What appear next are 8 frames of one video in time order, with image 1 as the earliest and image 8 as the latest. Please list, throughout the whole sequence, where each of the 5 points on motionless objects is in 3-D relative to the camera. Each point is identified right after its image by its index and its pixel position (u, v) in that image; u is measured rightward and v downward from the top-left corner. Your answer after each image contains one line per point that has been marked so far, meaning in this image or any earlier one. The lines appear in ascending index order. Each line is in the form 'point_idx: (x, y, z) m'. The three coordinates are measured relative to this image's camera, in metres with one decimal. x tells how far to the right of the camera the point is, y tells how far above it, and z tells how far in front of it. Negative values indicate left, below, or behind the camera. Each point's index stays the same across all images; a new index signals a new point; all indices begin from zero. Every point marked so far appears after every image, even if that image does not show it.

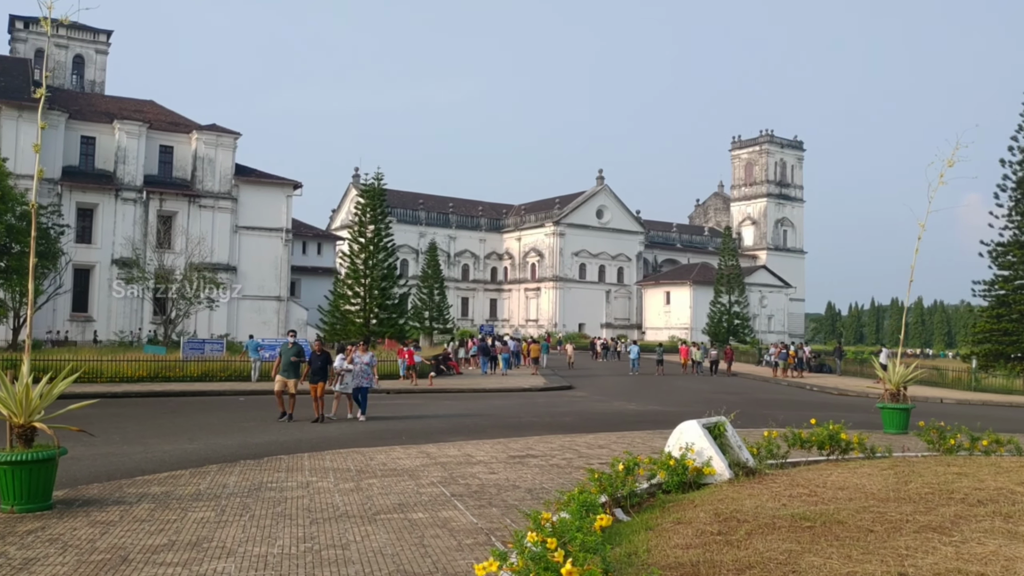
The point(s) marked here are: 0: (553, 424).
0: (+0.8, -2.7, +16.6) m
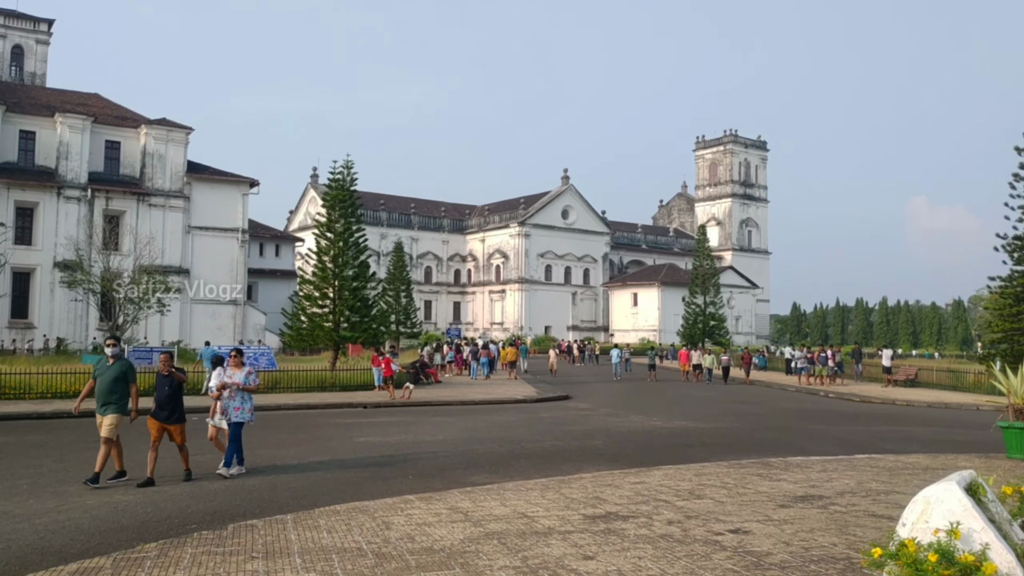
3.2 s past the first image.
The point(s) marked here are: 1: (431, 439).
0: (+1.2, -2.6, +13.4) m
1: (-1.4, -2.7, +15.3) m
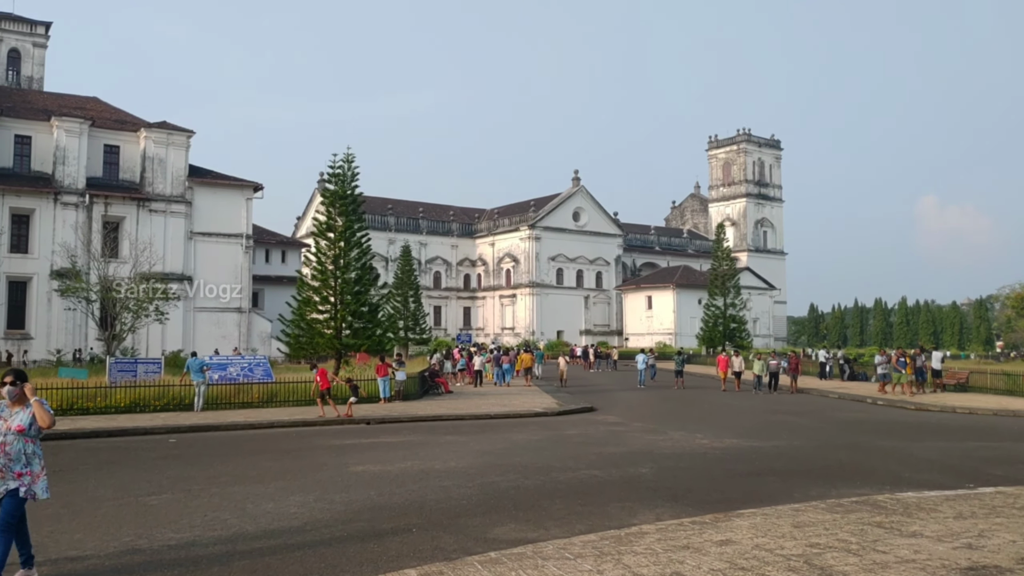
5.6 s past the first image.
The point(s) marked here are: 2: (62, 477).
0: (+1.6, -2.5, +10.9) m
1: (-1.0, -2.7, +12.8) m
2: (-5.9, -2.5, +11.2) m
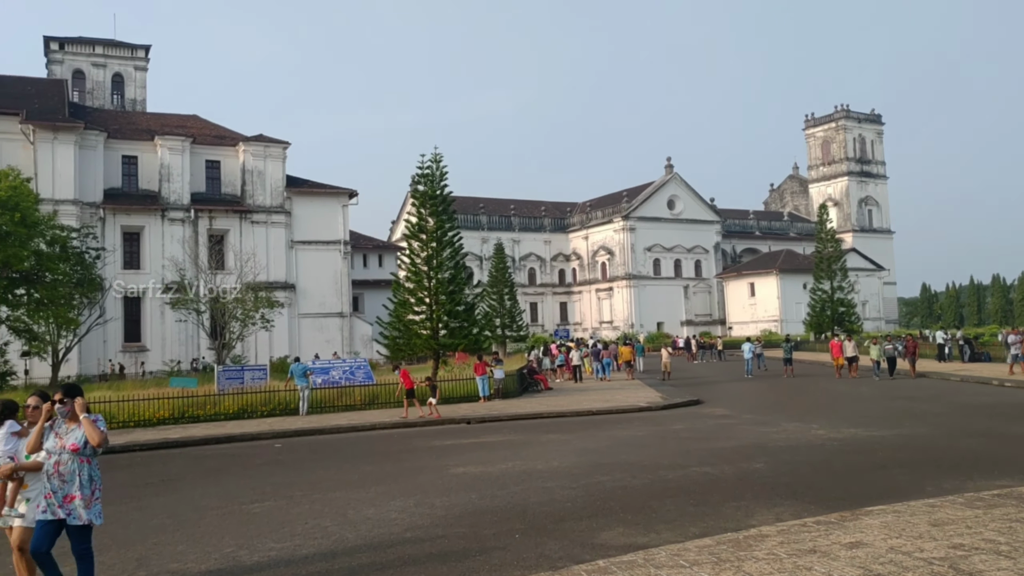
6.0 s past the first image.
0: (+2.9, -2.3, +10.2) m
1: (+0.5, -2.6, +12.3) m
2: (-4.6, -2.6, +11.4) m
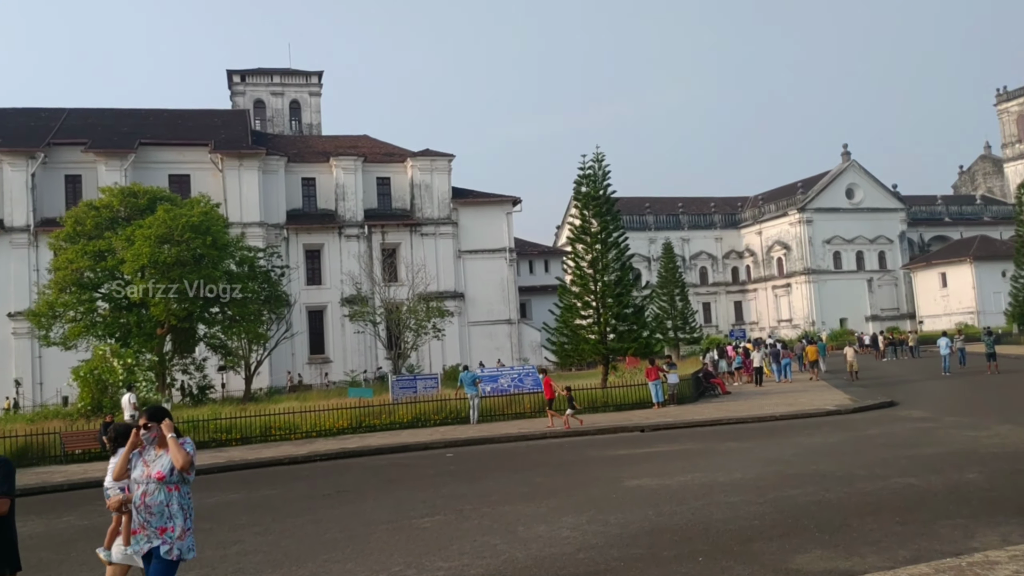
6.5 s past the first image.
0: (+4.8, -2.2, +8.8) m
1: (+2.9, -2.6, +11.4) m
2: (-2.2, -2.8, +11.4) m
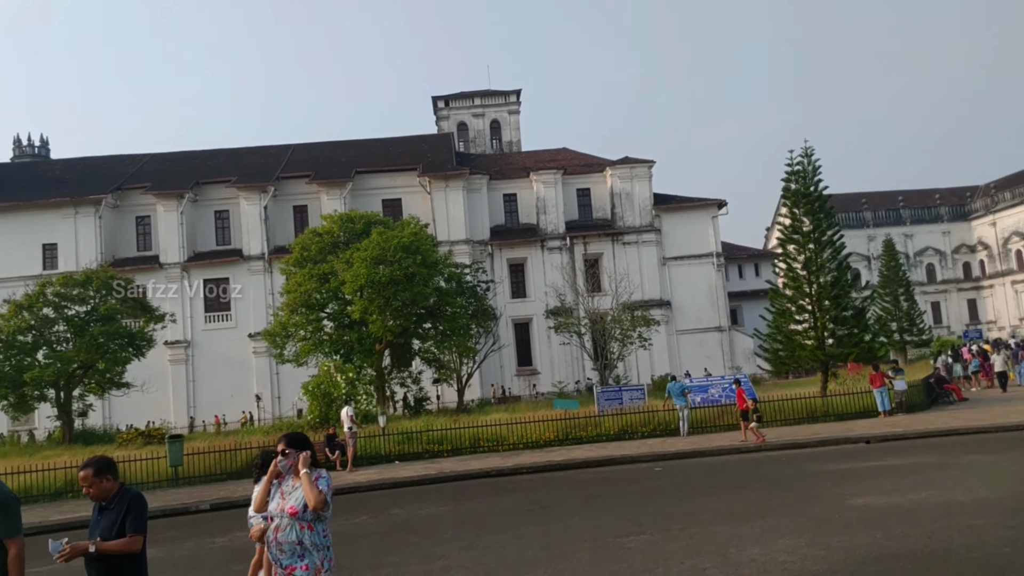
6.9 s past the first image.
0: (+6.7, -2.1, +7.2) m
1: (+5.5, -2.5, +10.1) m
2: (+0.5, -3.0, +11.4) m
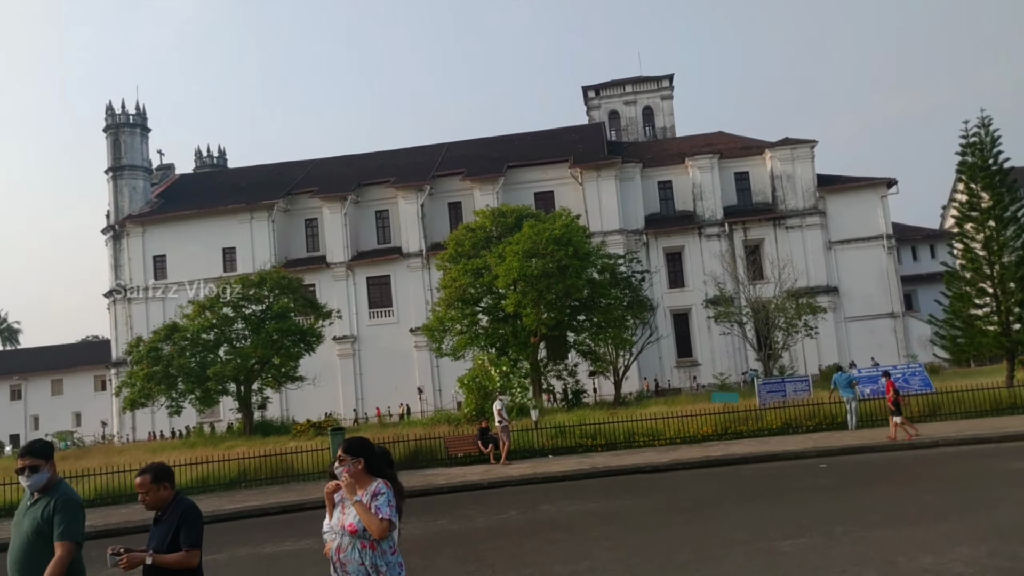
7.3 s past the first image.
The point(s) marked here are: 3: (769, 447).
0: (+7.7, -1.9, +5.7) m
1: (+7.1, -2.3, +8.8) m
2: (+2.4, -2.9, +10.9) m
3: (+5.4, -3.4, +18.1) m
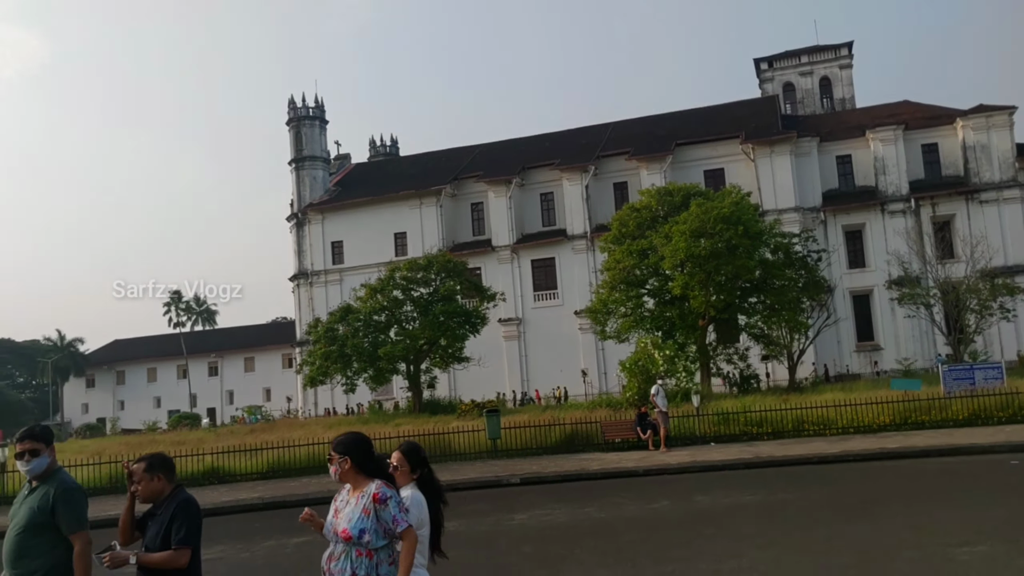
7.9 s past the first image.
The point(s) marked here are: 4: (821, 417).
0: (+8.4, -1.8, +3.9) m
1: (+8.4, -2.1, +7.1) m
2: (+4.3, -2.7, +10.2) m
3: (+8.7, -3.0, +16.6) m
4: (+7.0, -2.9, +19.3) m
